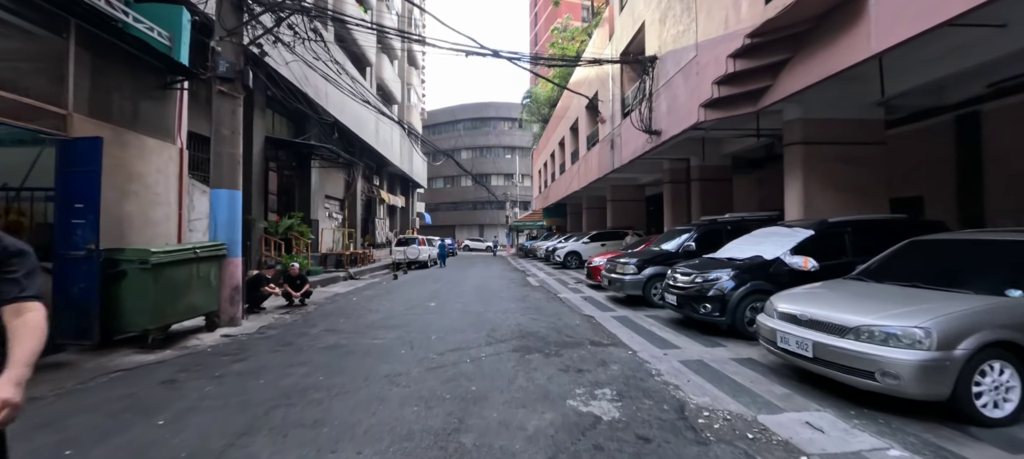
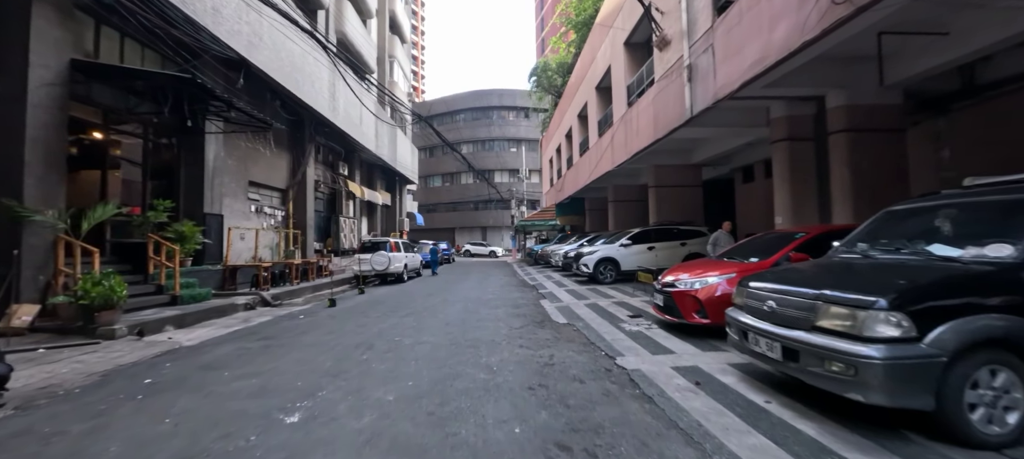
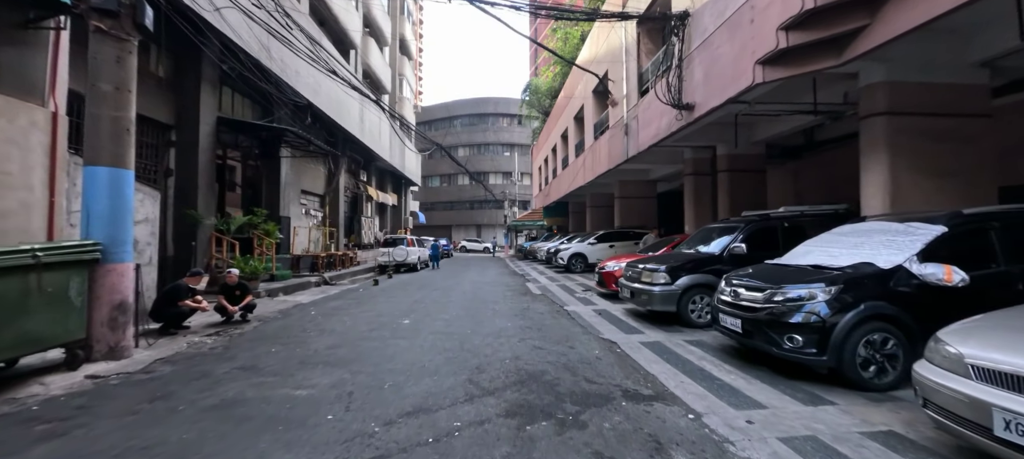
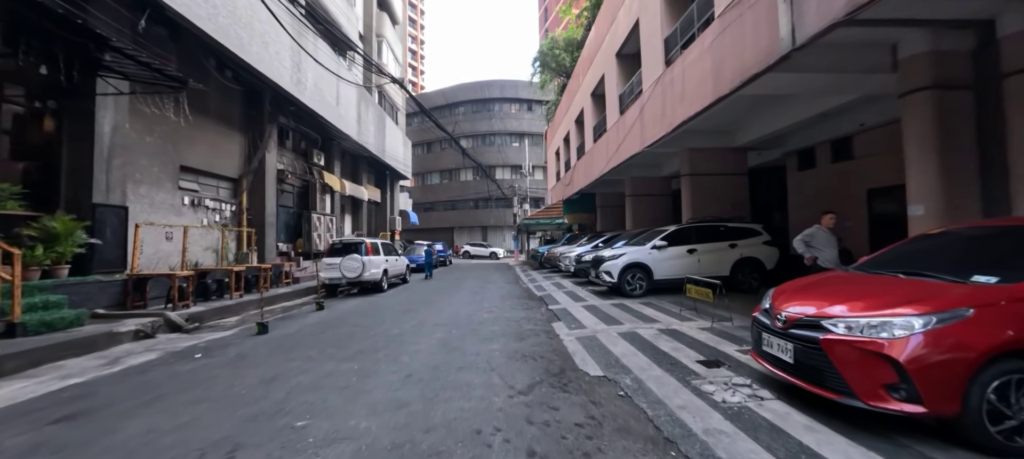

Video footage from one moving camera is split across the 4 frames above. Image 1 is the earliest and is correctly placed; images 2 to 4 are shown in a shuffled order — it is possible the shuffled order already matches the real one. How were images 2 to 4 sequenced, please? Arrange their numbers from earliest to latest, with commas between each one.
3, 2, 4
